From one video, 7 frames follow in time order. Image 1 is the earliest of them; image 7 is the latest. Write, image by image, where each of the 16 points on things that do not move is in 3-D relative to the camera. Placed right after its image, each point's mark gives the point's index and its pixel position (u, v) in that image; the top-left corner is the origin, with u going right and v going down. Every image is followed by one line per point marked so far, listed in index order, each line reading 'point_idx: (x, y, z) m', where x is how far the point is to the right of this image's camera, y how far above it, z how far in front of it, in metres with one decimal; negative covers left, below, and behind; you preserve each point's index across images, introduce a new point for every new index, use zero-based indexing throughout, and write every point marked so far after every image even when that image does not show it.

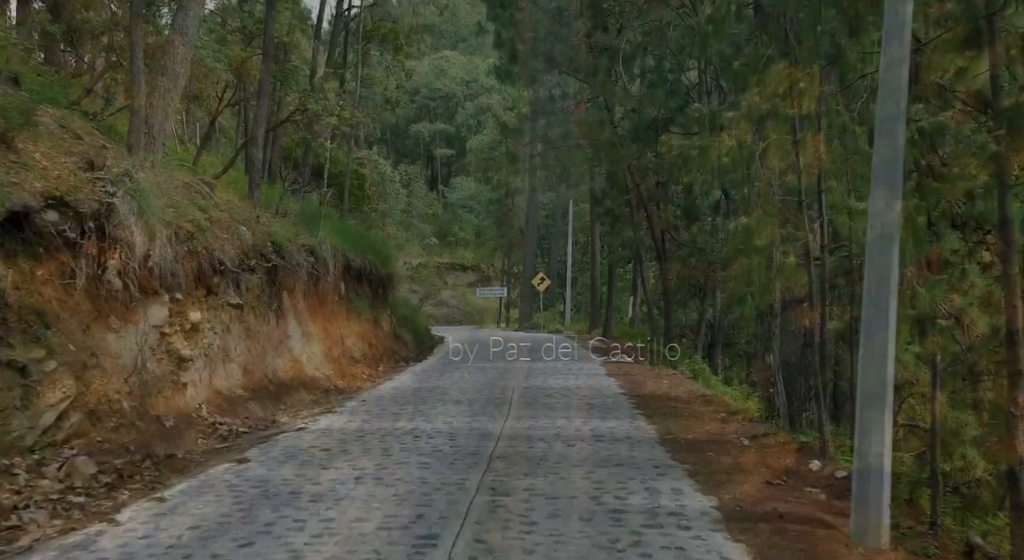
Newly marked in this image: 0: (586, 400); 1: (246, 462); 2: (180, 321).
0: (+1.0, -1.6, +16.3) m
1: (-2.3, -1.6, +10.6) m
2: (-3.8, -0.5, +14.0) m
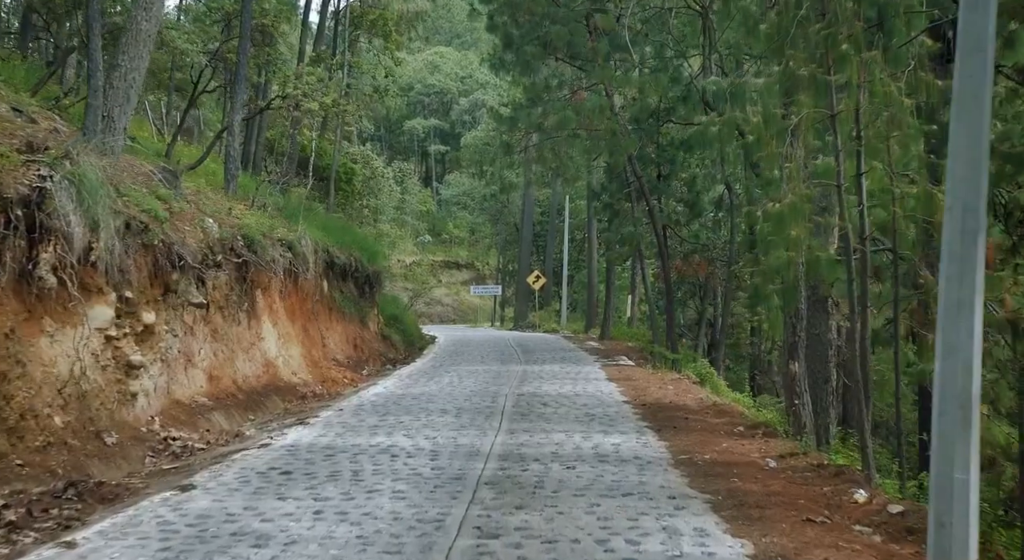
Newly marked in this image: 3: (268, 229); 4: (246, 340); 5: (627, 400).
0: (+0.9, -1.6, +14.8) m
1: (-2.4, -1.6, +9.1) m
2: (-3.9, -0.4, +12.4) m
3: (-3.9, +0.8, +19.4) m
4: (-3.7, -0.9, +17.1) m
5: (+1.5, -1.6, +16.1) m
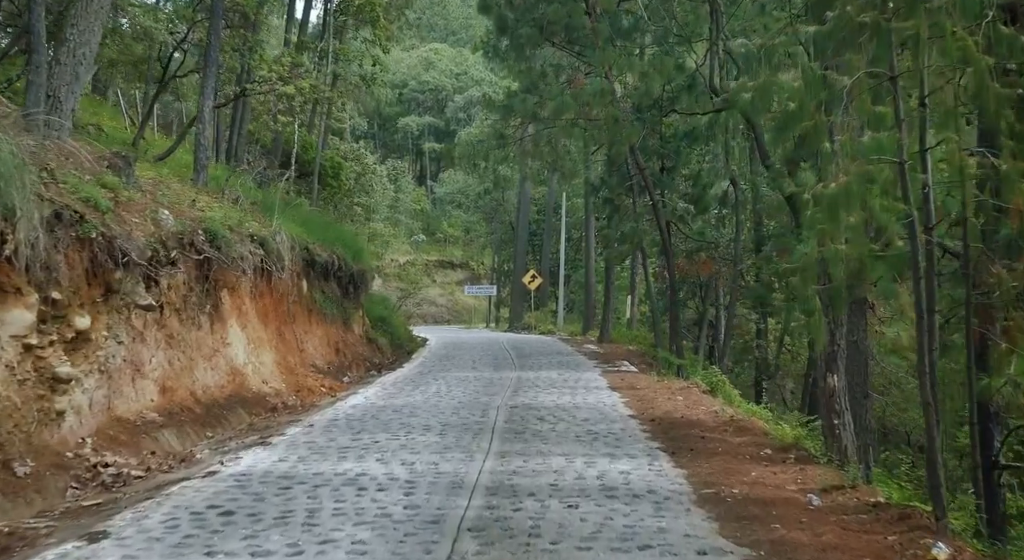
0: (+0.8, -1.6, +13.0) m
1: (-2.5, -1.5, +7.3) m
2: (-4.0, -0.4, +10.7) m
3: (-4.0, +0.8, +17.7) m
4: (-3.8, -0.8, +15.4) m
5: (+1.4, -1.6, +14.3) m
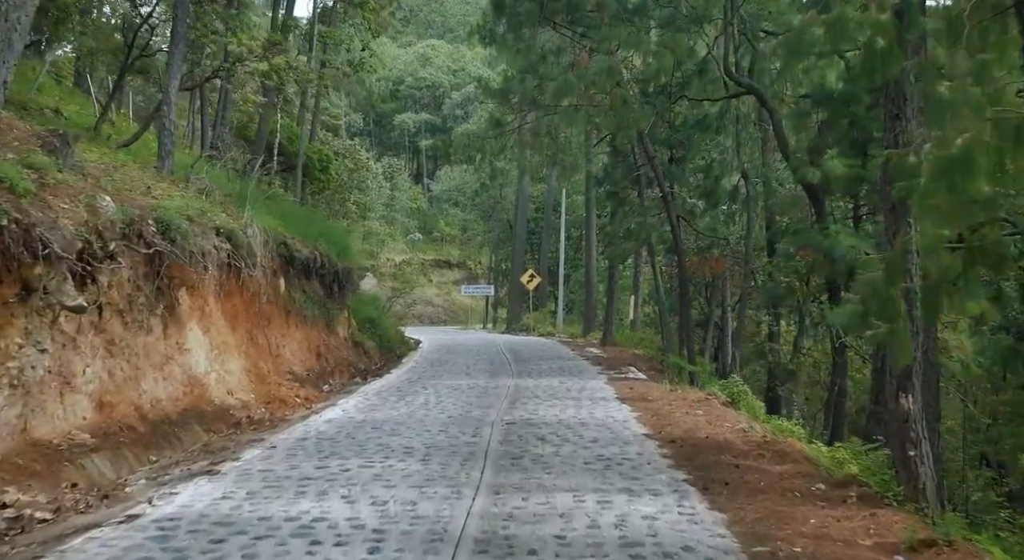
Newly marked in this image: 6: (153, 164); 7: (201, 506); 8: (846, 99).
0: (+0.8, -1.5, +11.1) m
1: (-2.5, -1.5, +5.3) m
2: (-4.0, -0.4, +8.7) m
3: (-4.0, +0.9, +15.7) m
4: (-3.9, -0.8, +13.4) m
5: (+1.4, -1.5, +12.4) m
6: (-5.7, +1.8, +19.3) m
7: (-2.1, -1.5, +8.4) m
8: (+5.4, +2.9, +19.7) m
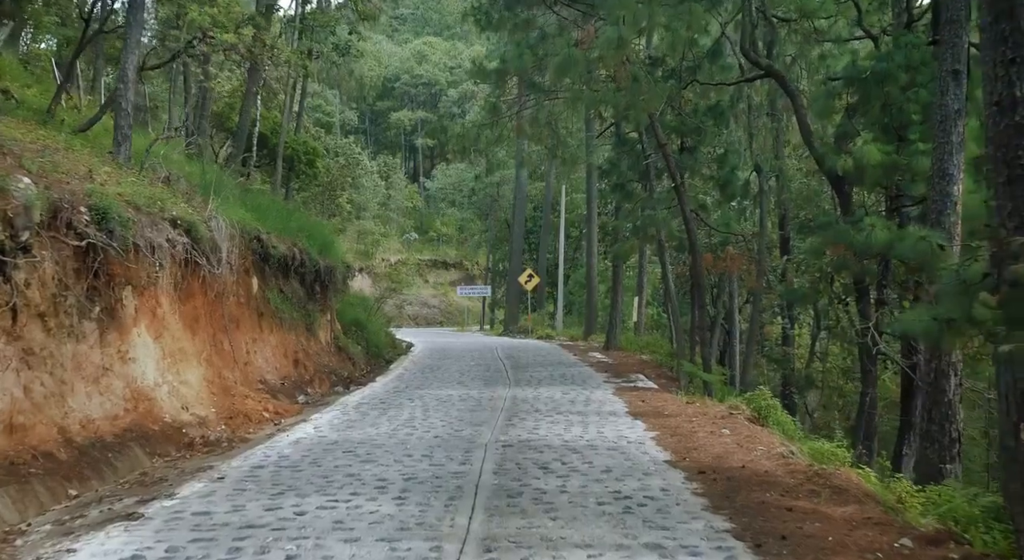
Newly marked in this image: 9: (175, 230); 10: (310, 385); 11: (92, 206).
0: (+0.7, -1.5, +9.1) m
1: (-2.5, -1.5, +3.4) m
2: (-4.0, -0.4, +6.7) m
3: (-4.1, +0.9, +13.7) m
4: (-3.9, -0.8, +11.4) m
5: (+1.4, -1.5, +10.4) m
6: (-5.7, +1.9, +17.3) m
7: (-2.1, -1.5, +6.4) m
8: (+5.3, +2.9, +17.7) m
9: (-4.0, +0.6, +14.3) m
10: (-3.2, -1.7, +19.7) m
11: (-4.0, +0.7, +11.6) m
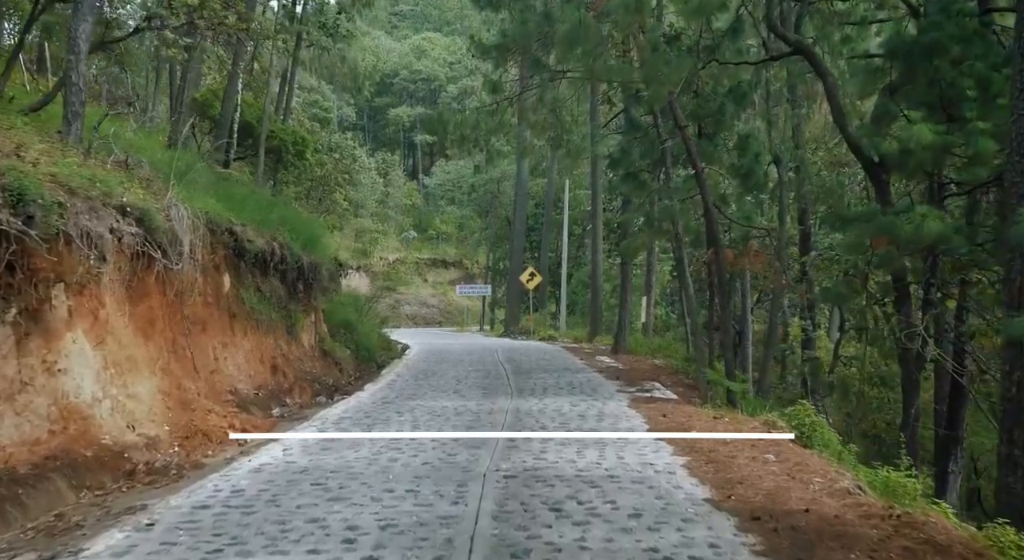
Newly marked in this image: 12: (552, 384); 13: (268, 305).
0: (+0.8, -1.5, +7.1) m
1: (-2.5, -1.5, +1.4) m
2: (-4.0, -0.3, +4.7) m
3: (-4.0, +0.9, +11.7) m
4: (-3.9, -0.8, +9.4) m
5: (+1.4, -1.5, +8.4) m
6: (-5.7, +1.9, +15.3) m
7: (-2.1, -1.5, +4.4) m
8: (+5.4, +3.0, +15.7) m
9: (-3.9, +0.6, +12.3) m
10: (-3.2, -1.6, +17.7) m
11: (-4.0, +0.7, +9.6) m
12: (+0.6, -1.6, +19.3) m
13: (-3.7, -0.4, +18.6) m
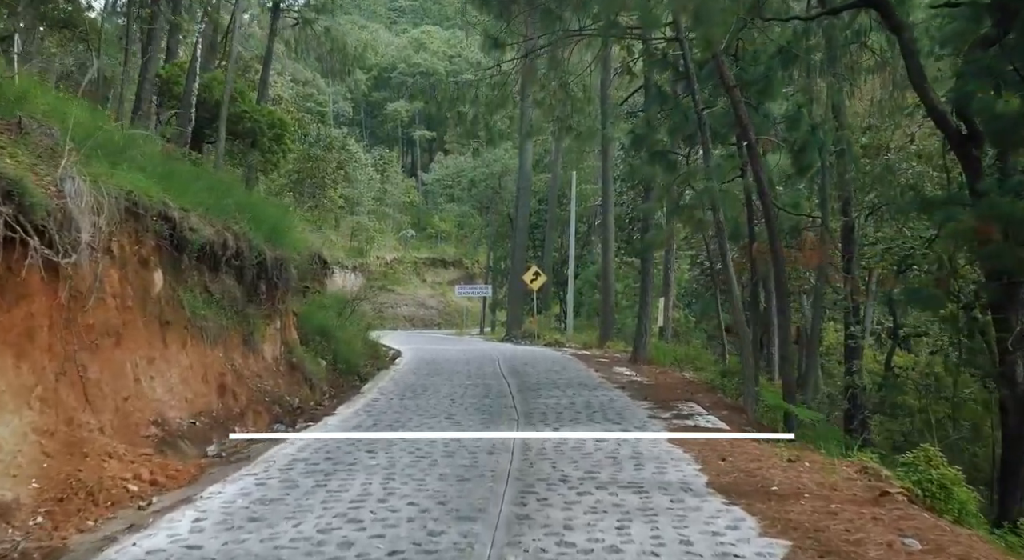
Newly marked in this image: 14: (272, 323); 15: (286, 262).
0: (+0.8, -1.5, +3.6) m
1: (-2.4, -1.4, -2.2) m
2: (-3.9, -0.3, +1.2) m
3: (-4.0, +0.9, +8.2) m
4: (-3.8, -0.7, +5.9) m
5: (+1.5, -1.5, +4.9) m
6: (-5.6, +1.9, +11.8) m
7: (-2.1, -1.5, +0.9) m
8: (+5.4, +3.0, +12.2) m
9: (-3.9, +0.6, +8.8) m
10: (-3.1, -1.6, +14.2) m
11: (-3.9, +0.8, +6.1) m
12: (+0.7, -1.6, +15.8) m
13: (-3.6, -0.4, +15.1) m
14: (-3.4, -0.6, +17.6) m
15: (-3.5, +0.3, +18.6) m
